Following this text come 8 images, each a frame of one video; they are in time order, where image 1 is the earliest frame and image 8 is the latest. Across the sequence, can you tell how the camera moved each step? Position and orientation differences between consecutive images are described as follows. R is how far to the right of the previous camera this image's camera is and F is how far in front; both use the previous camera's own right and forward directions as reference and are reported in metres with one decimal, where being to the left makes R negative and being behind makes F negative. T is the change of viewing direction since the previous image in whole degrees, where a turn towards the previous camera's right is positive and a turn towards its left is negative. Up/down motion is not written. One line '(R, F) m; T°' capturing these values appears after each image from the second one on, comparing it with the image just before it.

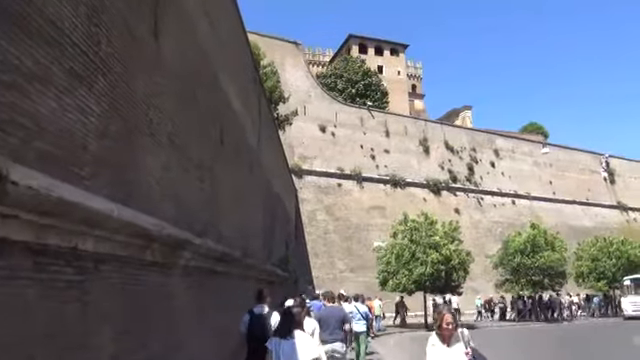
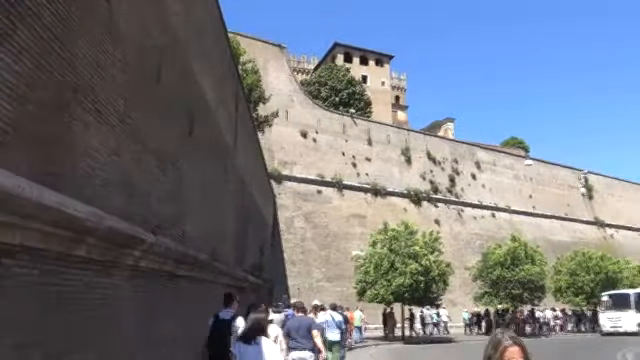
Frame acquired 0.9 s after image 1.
(+0.1, +0.7) m; +2°
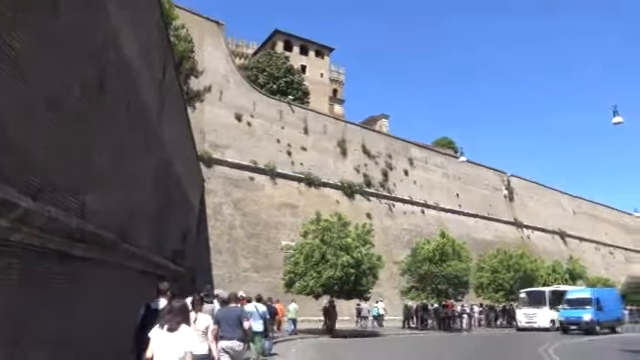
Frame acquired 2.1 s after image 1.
(0.0, +1.0) m; +8°
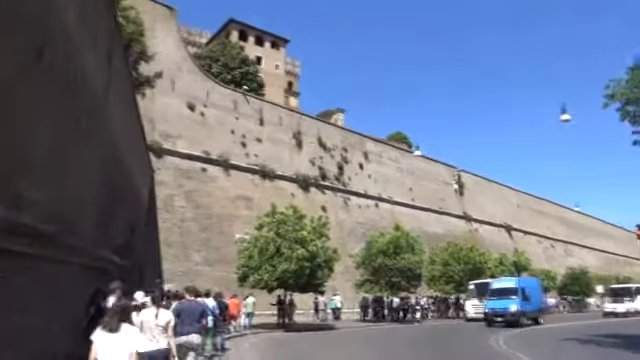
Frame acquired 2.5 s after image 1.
(-0.1, +0.3) m; +5°
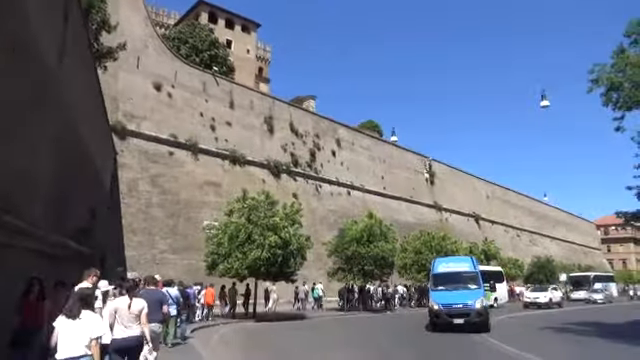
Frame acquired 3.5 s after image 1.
(-0.2, +0.8) m; +4°
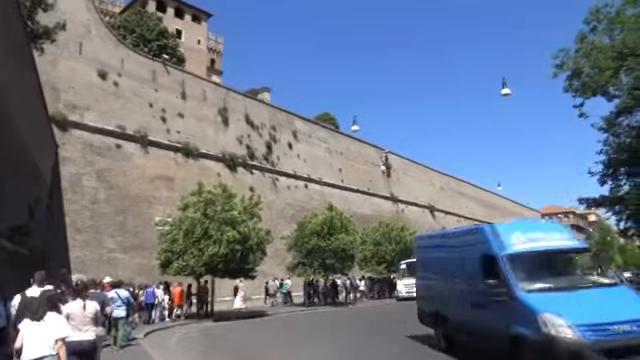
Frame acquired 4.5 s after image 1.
(-0.2, +0.7) m; +5°
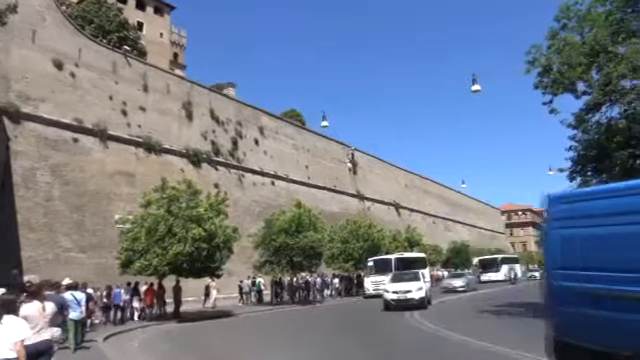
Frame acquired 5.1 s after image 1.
(-0.2, +0.4) m; +4°
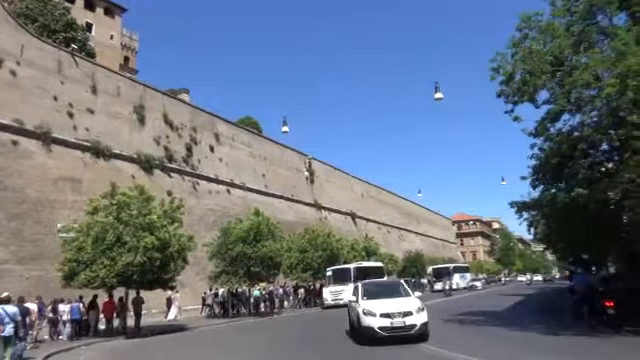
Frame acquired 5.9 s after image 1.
(-0.2, +0.5) m; +5°
